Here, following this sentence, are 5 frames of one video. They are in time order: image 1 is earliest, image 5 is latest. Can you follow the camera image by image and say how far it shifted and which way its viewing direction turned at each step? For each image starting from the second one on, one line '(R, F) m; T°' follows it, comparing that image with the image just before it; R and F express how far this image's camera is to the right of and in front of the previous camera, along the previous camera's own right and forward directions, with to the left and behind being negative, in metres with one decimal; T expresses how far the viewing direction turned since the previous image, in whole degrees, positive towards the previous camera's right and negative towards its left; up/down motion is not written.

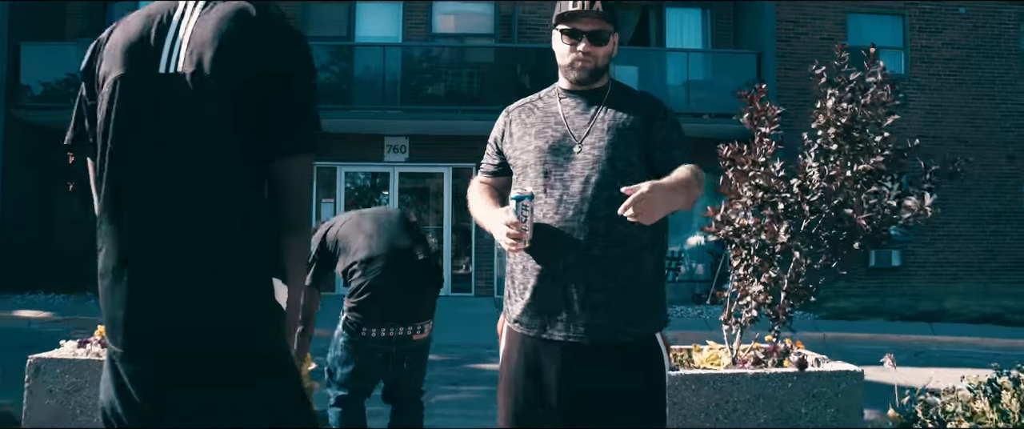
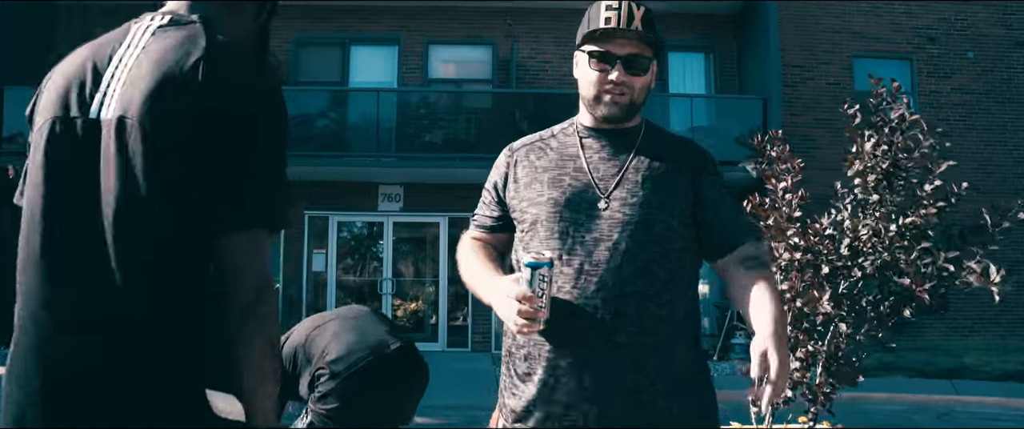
(-0.1, +0.9) m; 0°
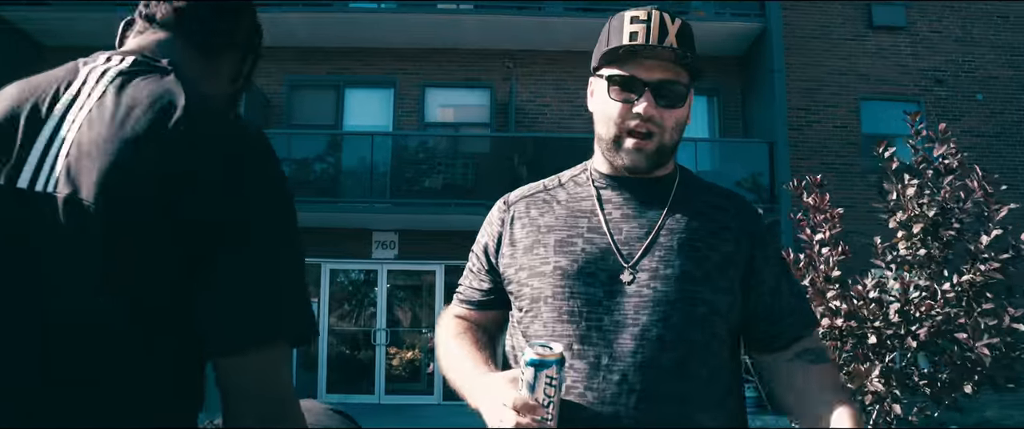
(0.0, +0.7) m; 0°
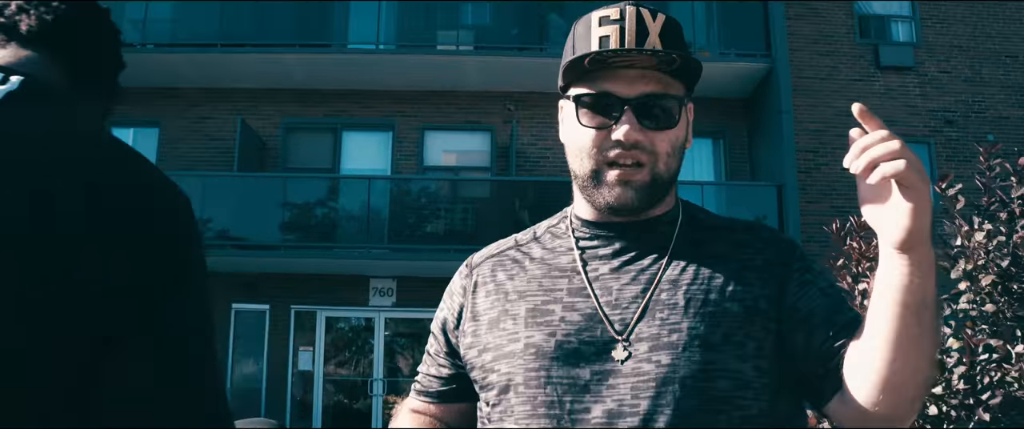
(+0.1, +0.6) m; 0°
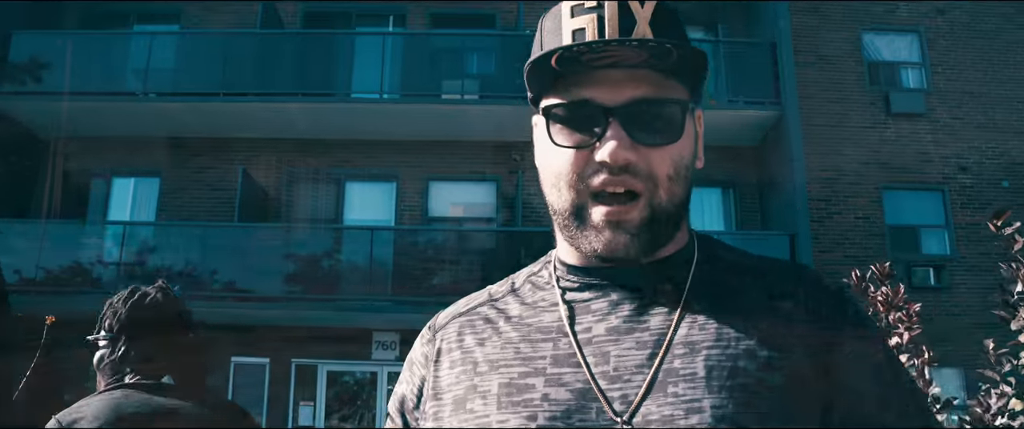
(+0.1, +0.4) m; -1°
